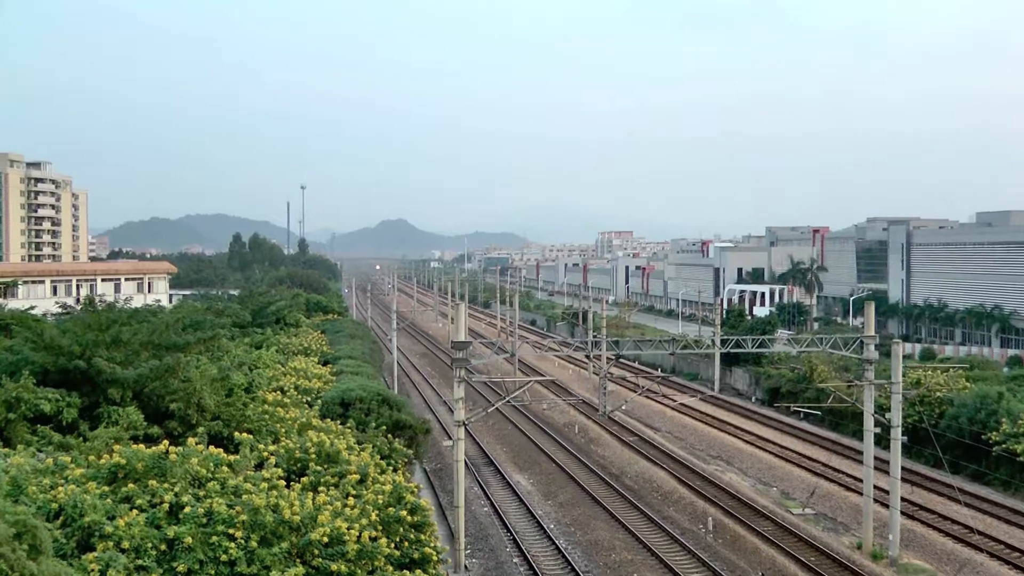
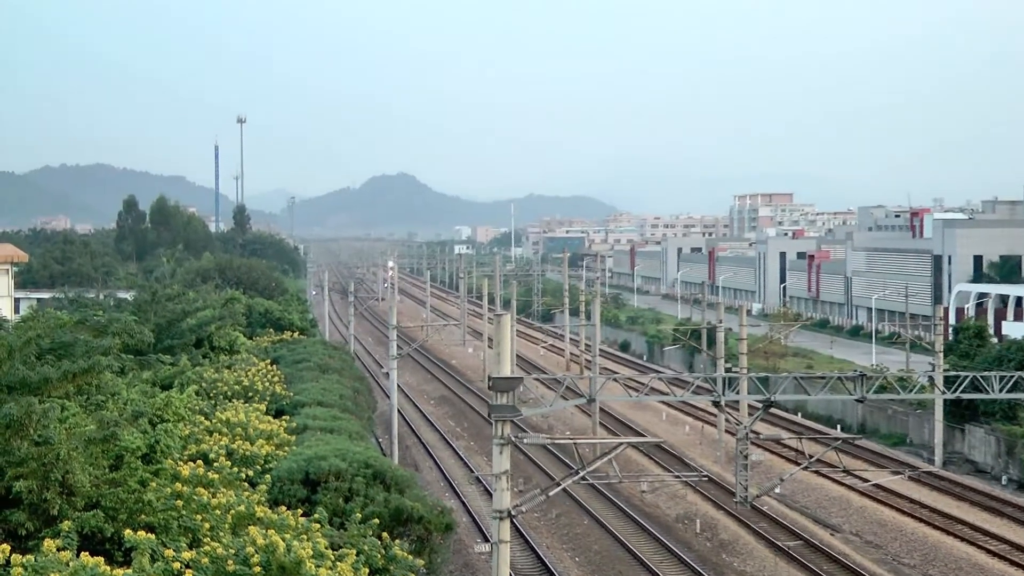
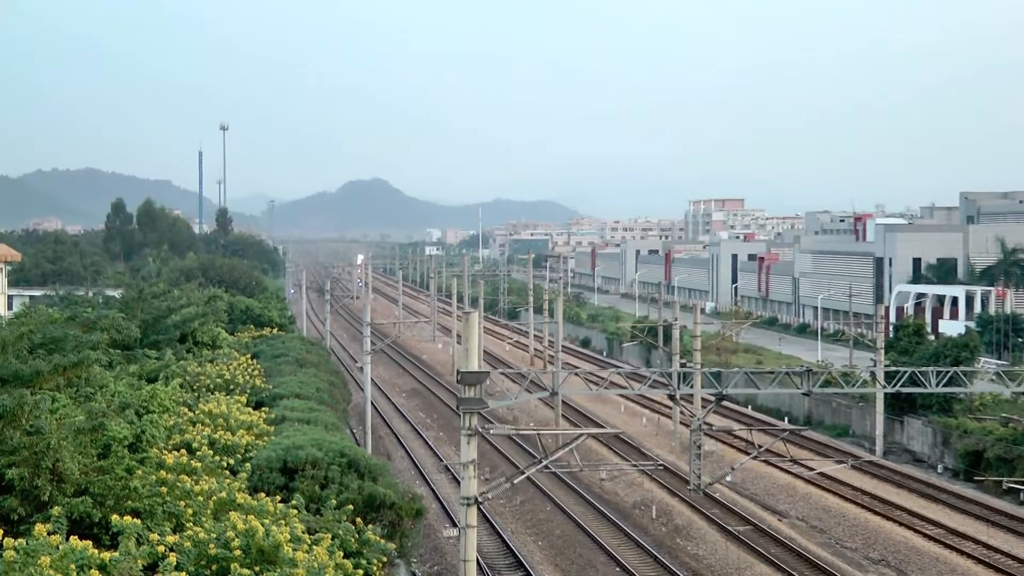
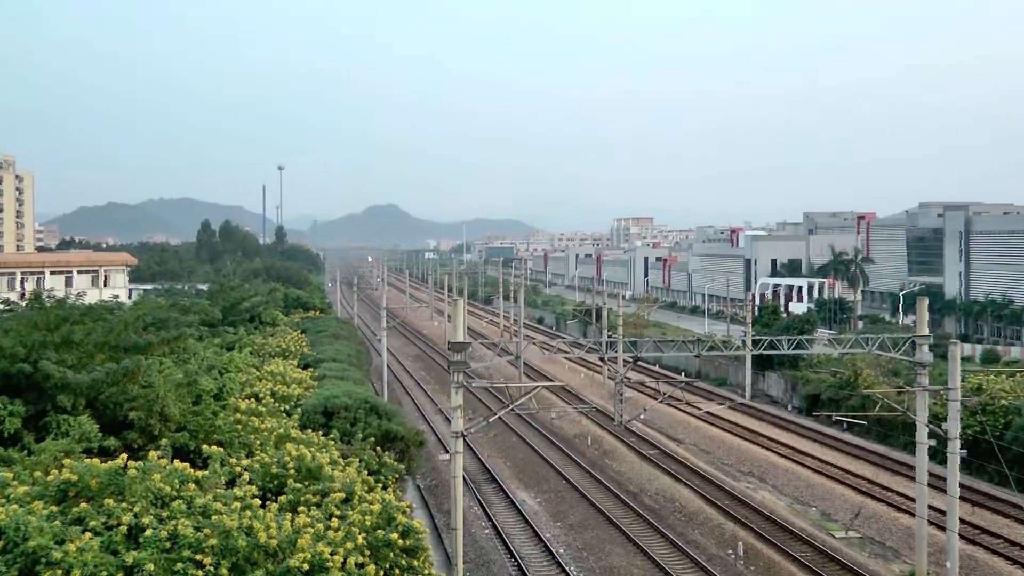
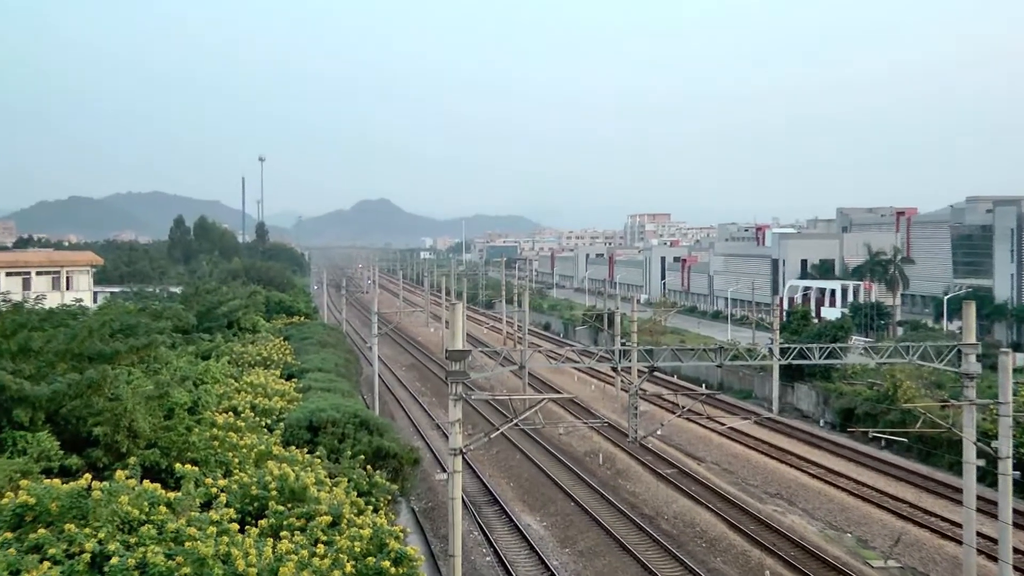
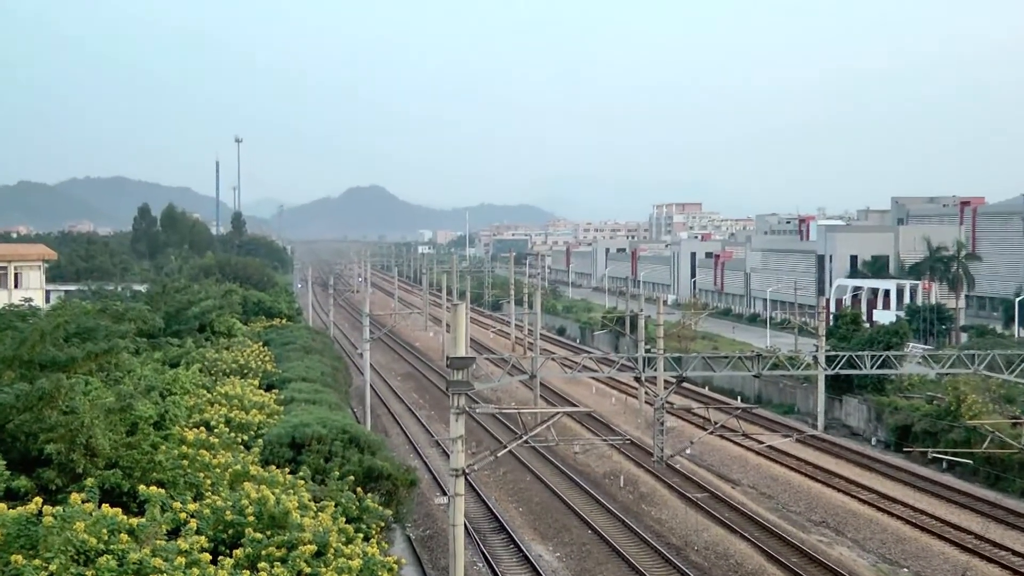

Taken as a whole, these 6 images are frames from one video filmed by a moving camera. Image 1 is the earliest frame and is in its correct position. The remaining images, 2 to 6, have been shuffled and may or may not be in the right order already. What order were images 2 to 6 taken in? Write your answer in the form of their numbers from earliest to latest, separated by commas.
4, 5, 6, 3, 2
